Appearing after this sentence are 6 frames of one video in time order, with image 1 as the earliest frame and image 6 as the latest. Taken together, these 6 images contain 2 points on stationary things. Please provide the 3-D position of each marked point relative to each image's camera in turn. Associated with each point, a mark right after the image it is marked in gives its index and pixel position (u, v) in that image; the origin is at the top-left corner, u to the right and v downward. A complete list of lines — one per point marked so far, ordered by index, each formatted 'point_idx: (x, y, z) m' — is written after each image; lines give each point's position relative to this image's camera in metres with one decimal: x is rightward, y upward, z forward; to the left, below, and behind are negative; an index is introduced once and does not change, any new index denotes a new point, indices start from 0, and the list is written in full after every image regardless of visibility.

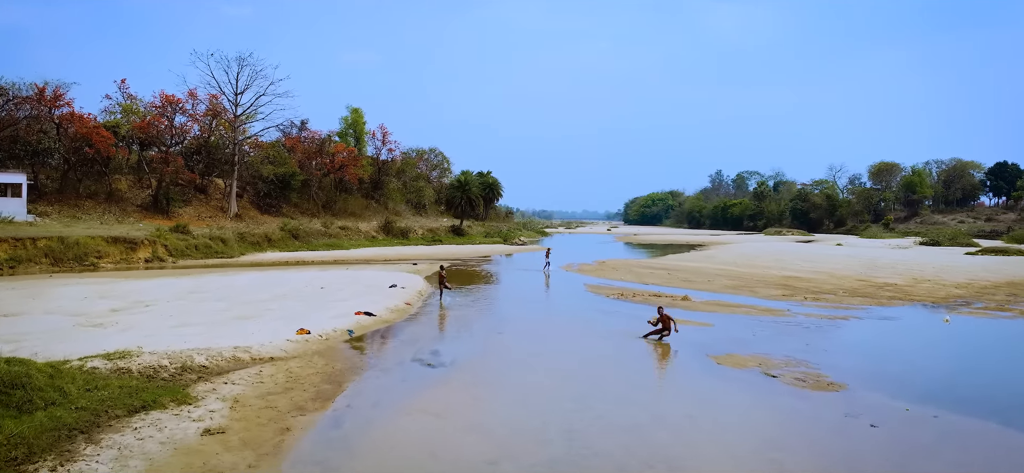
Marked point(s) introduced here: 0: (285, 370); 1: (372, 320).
0: (-4.0, -2.3, +9.0) m
1: (-3.6, -2.1, +13.2) m
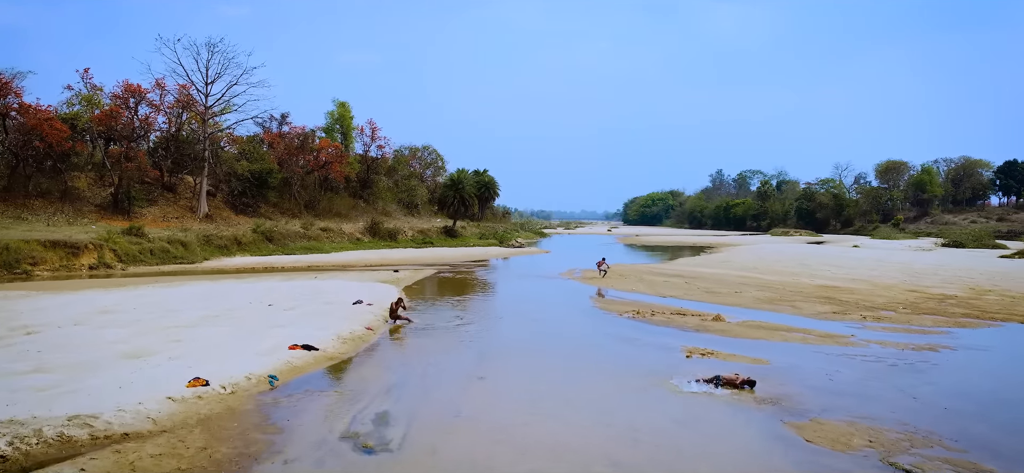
0: (-4.2, -2.5, +5.7) m
1: (-3.8, -2.3, +9.8) m
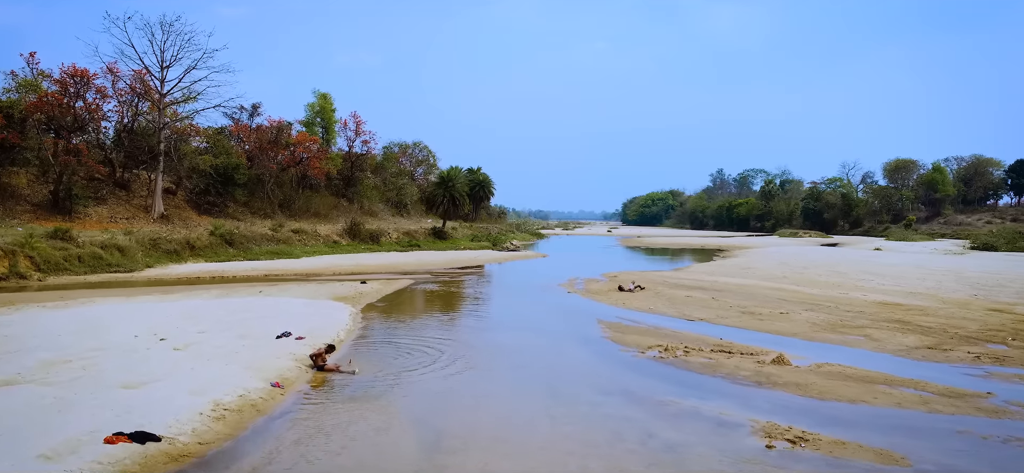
0: (-4.6, -2.7, +1.7) m
1: (-4.2, -2.5, +5.9) m
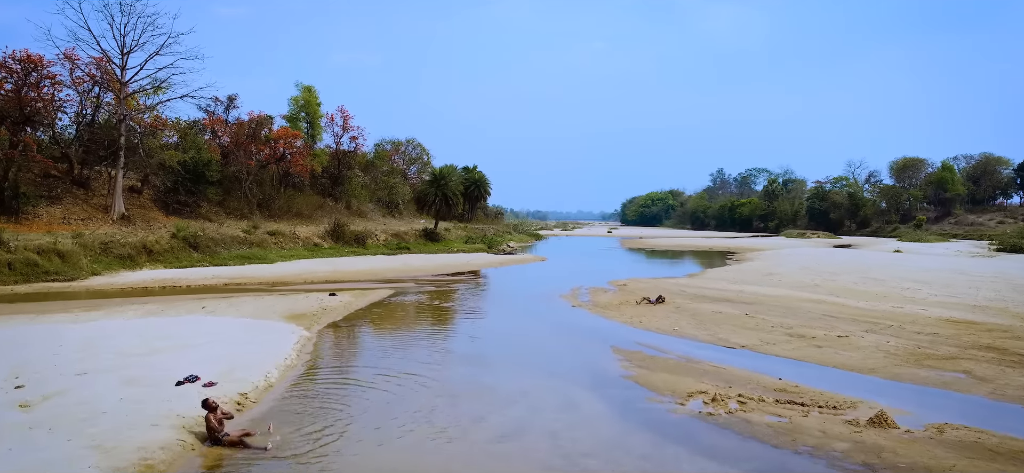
0: (-4.7, -2.8, -1.3) m
1: (-4.3, -2.6, +2.9) m
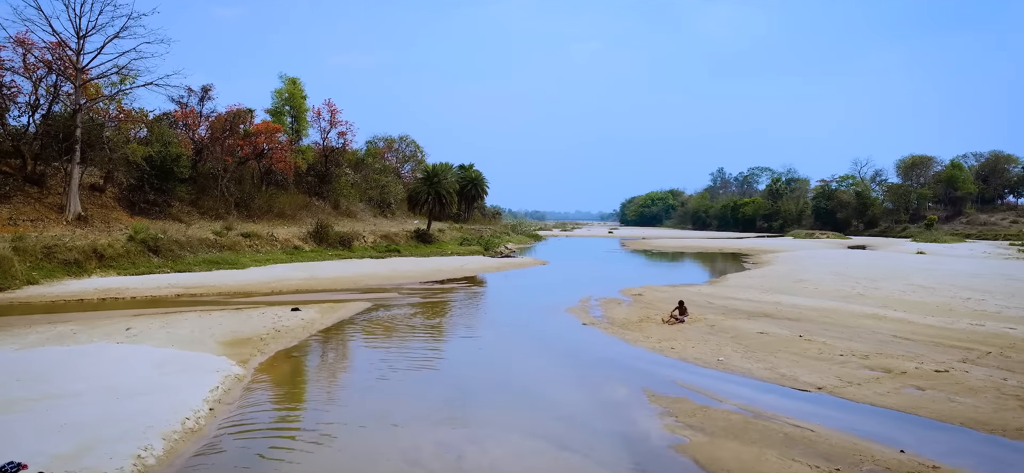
0: (-4.7, -2.9, -4.2) m
1: (-4.3, -2.7, 0.0) m
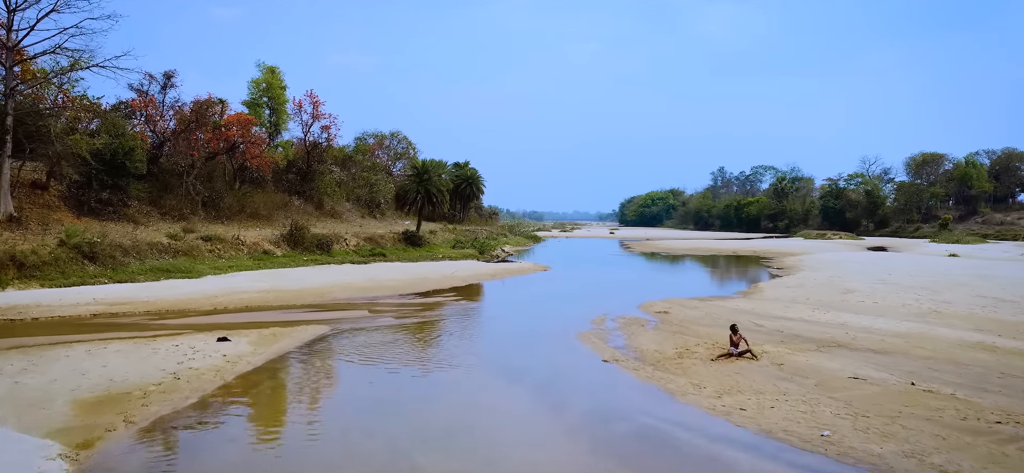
0: (-4.7, -3.0, -7.7) m
1: (-4.3, -2.8, -3.5) m
